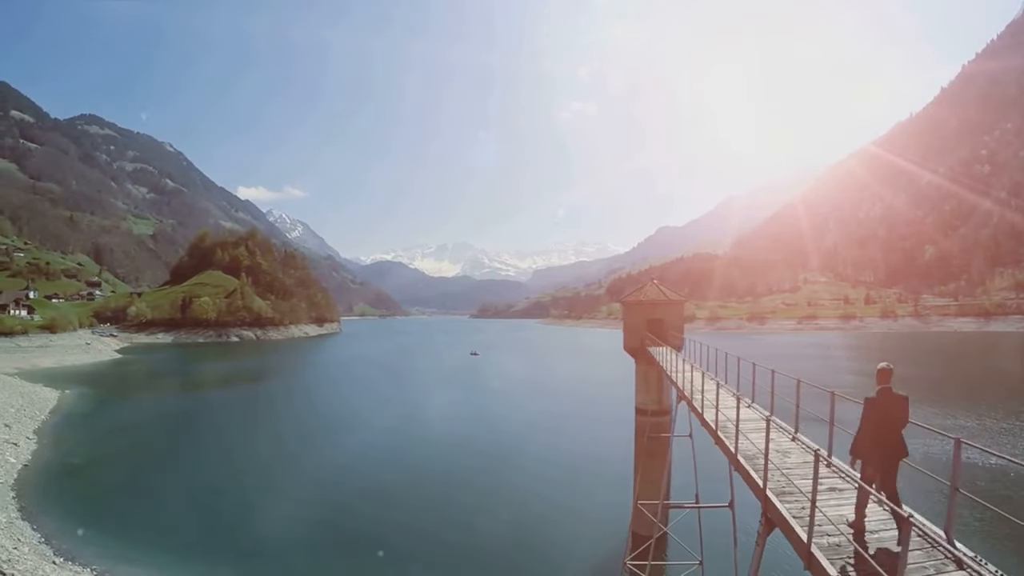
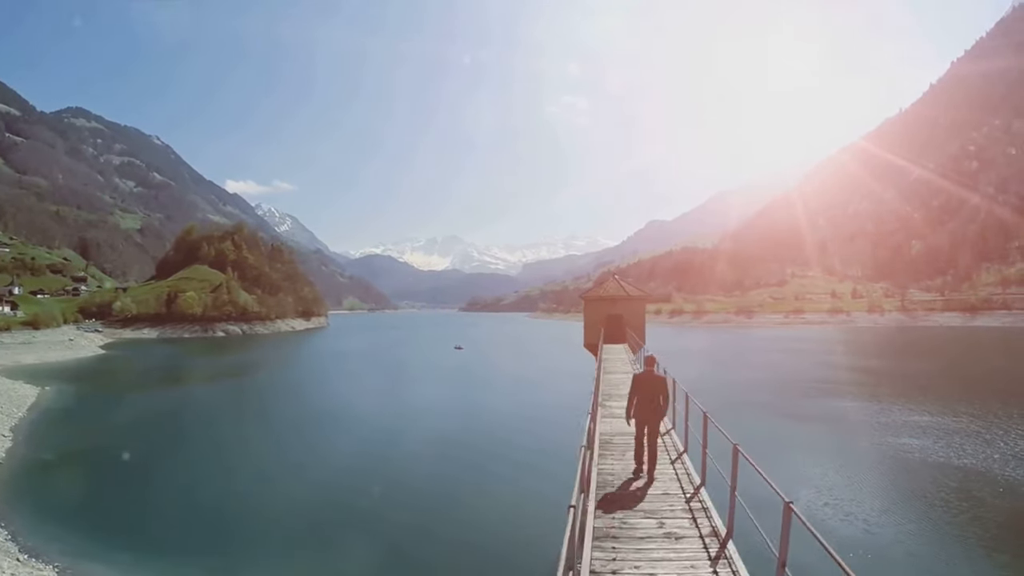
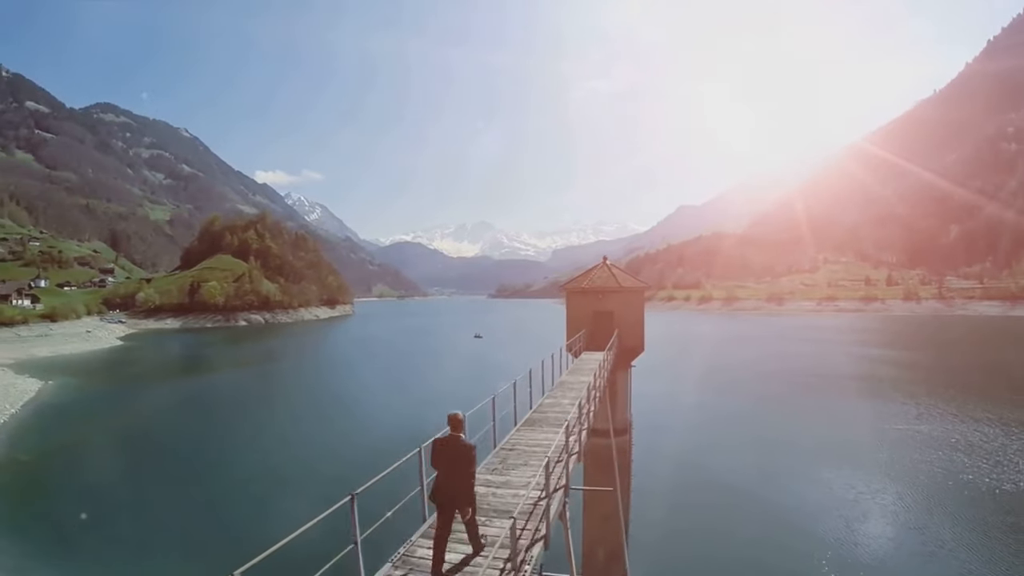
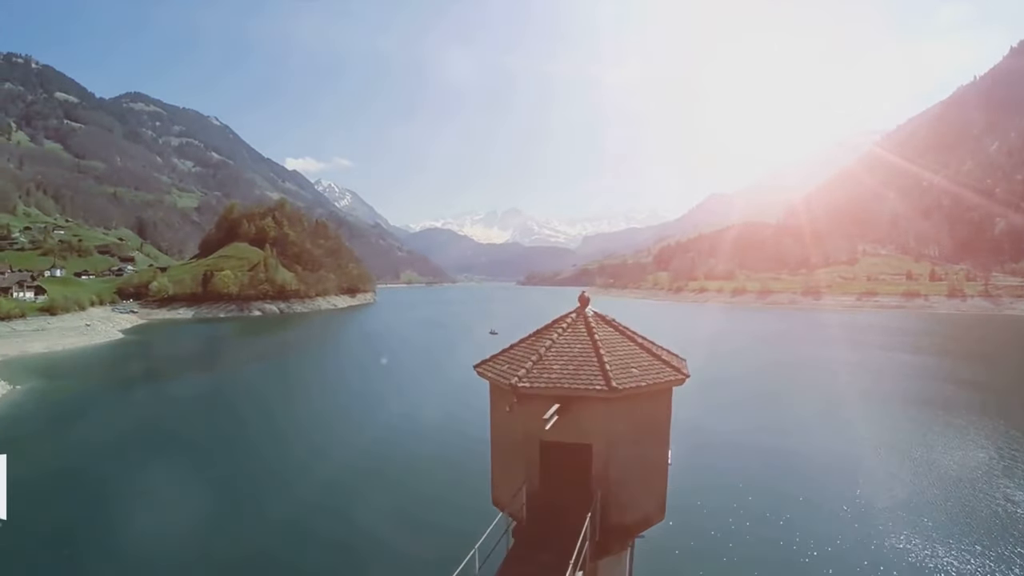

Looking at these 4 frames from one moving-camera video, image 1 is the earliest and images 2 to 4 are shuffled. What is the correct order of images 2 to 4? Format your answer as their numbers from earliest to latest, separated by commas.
2, 3, 4
